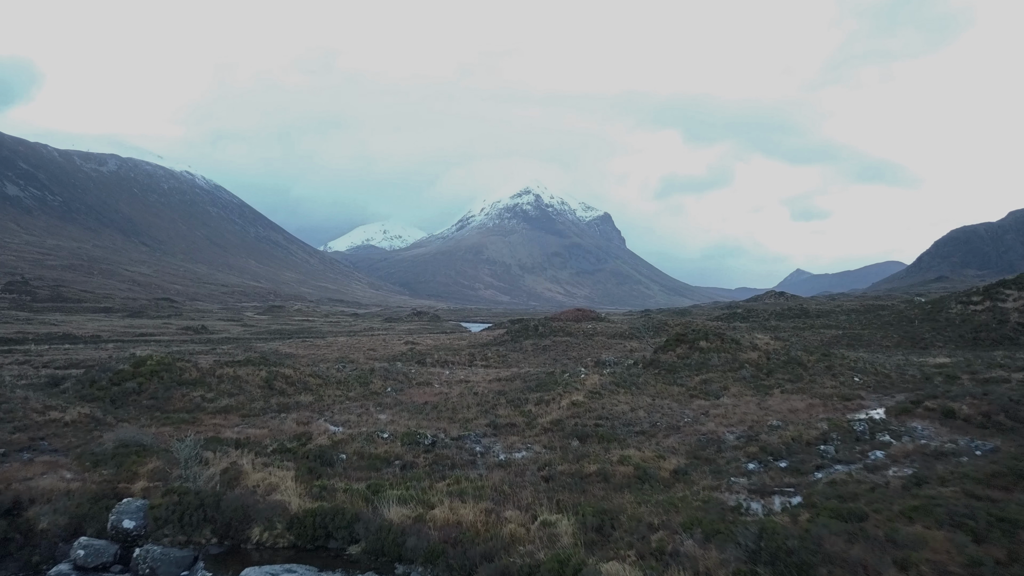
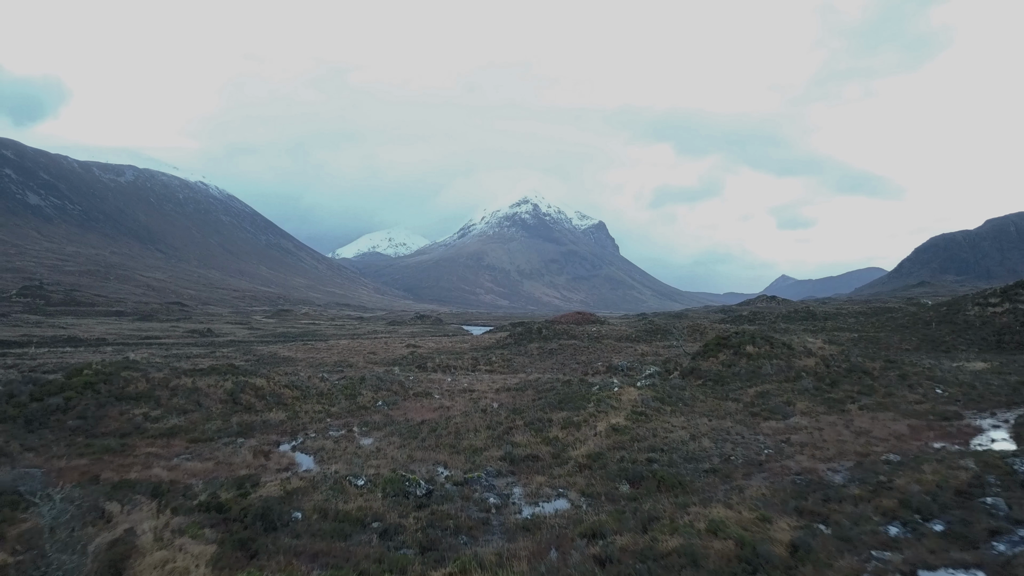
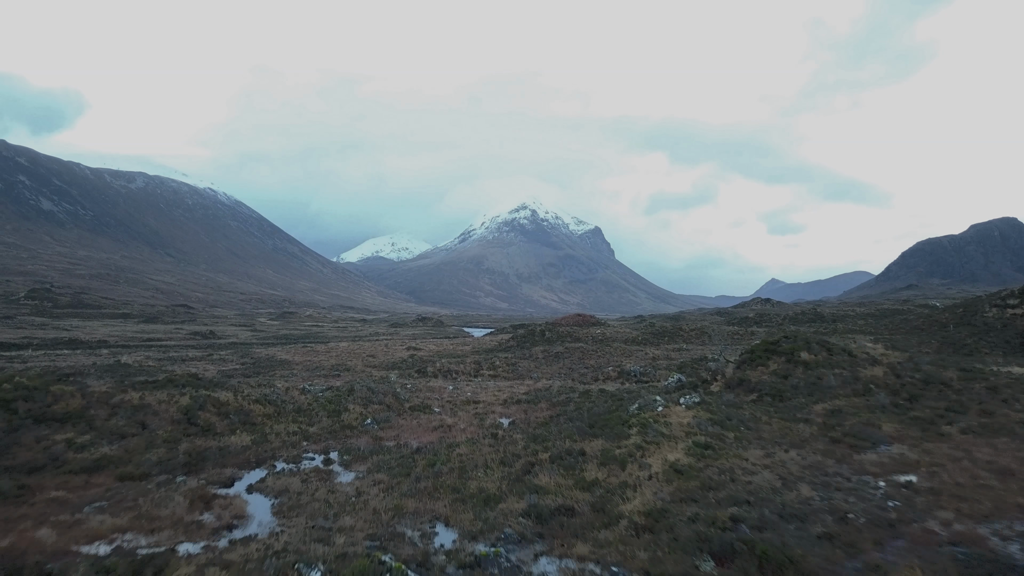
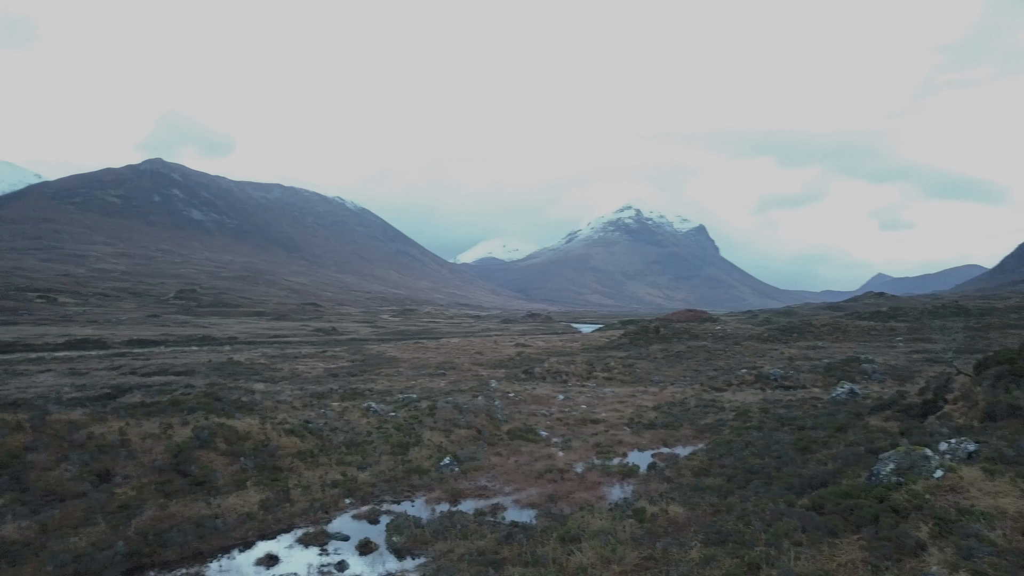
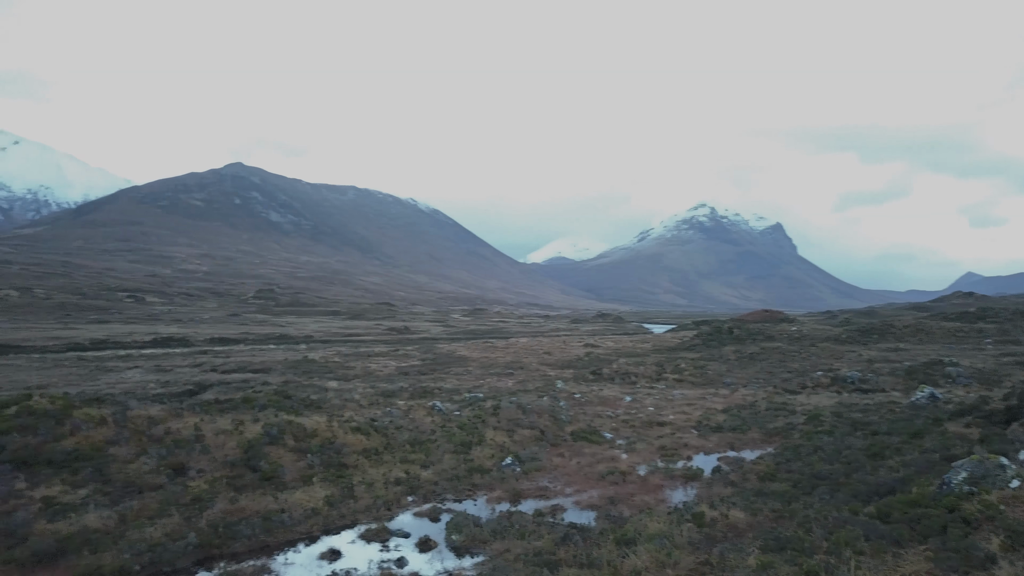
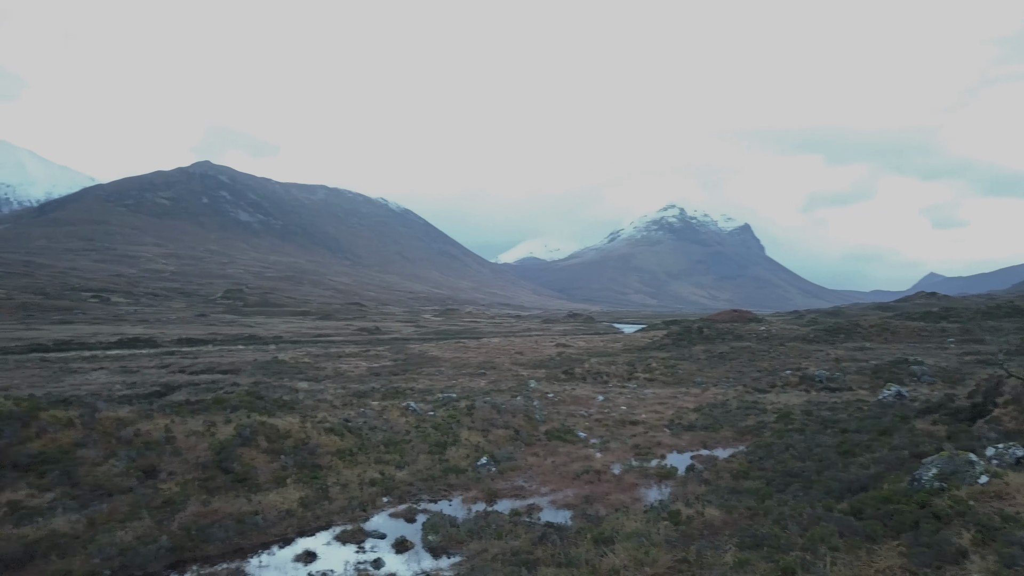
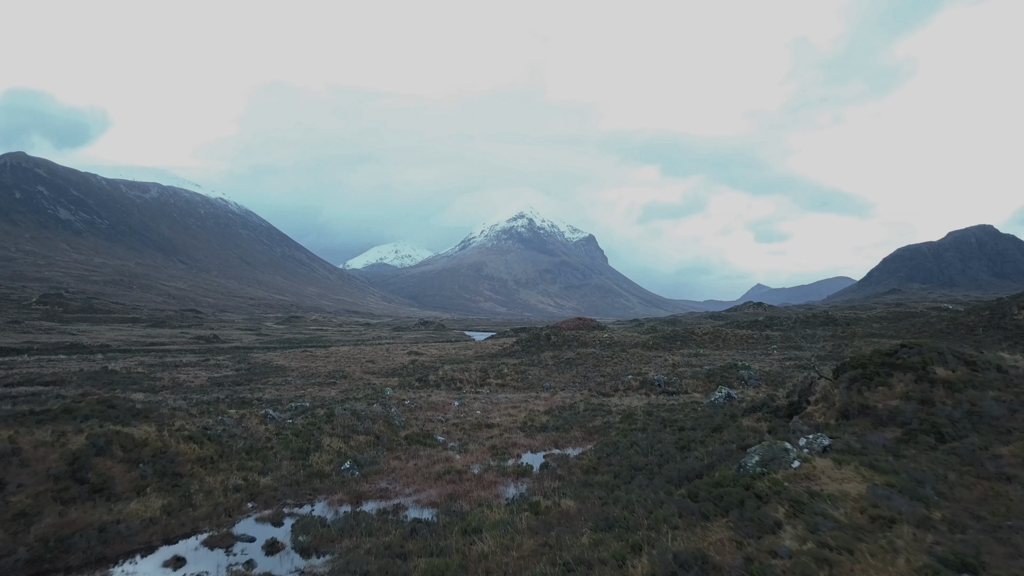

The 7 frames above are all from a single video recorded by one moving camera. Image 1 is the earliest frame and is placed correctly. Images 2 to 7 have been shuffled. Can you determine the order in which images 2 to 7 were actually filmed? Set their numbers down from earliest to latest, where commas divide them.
2, 3, 7, 4, 6, 5
